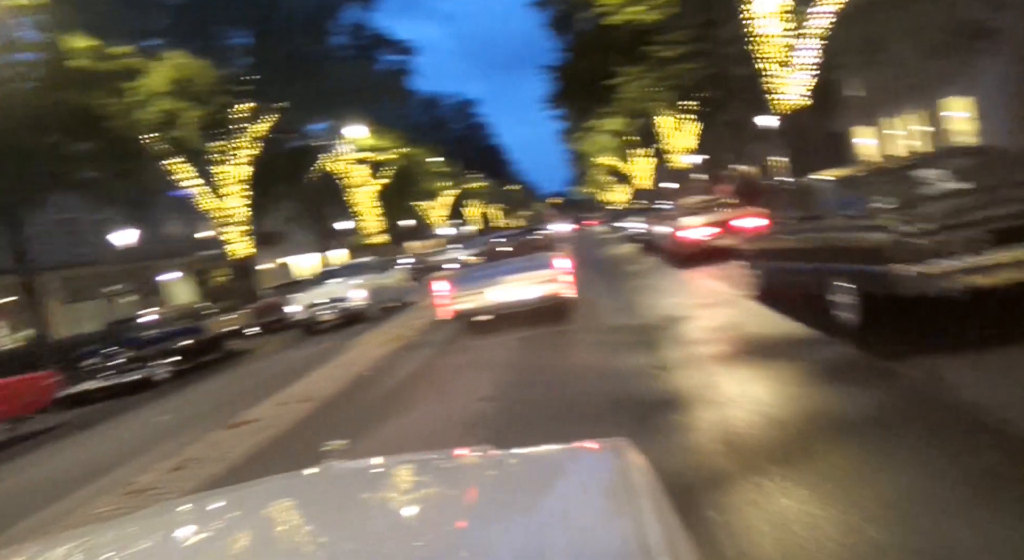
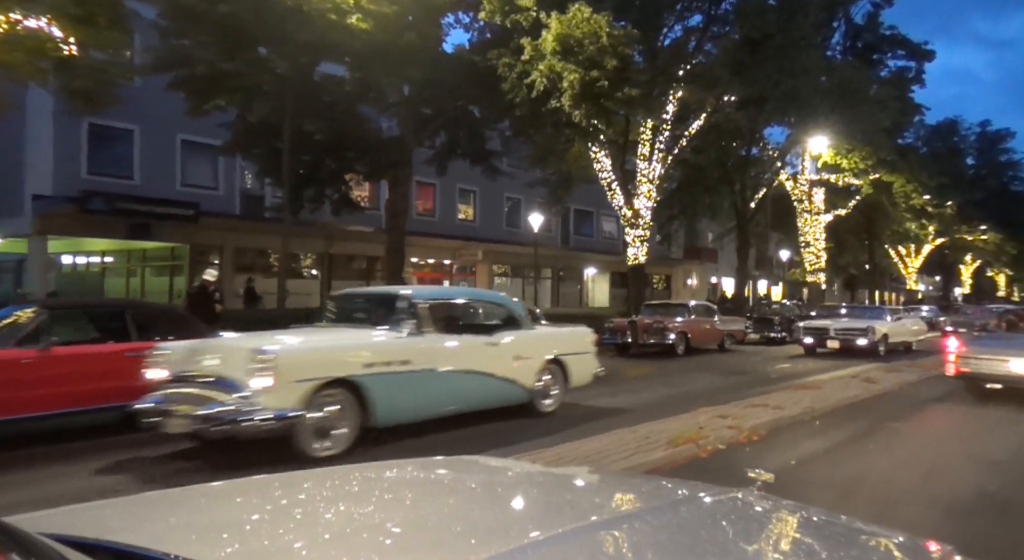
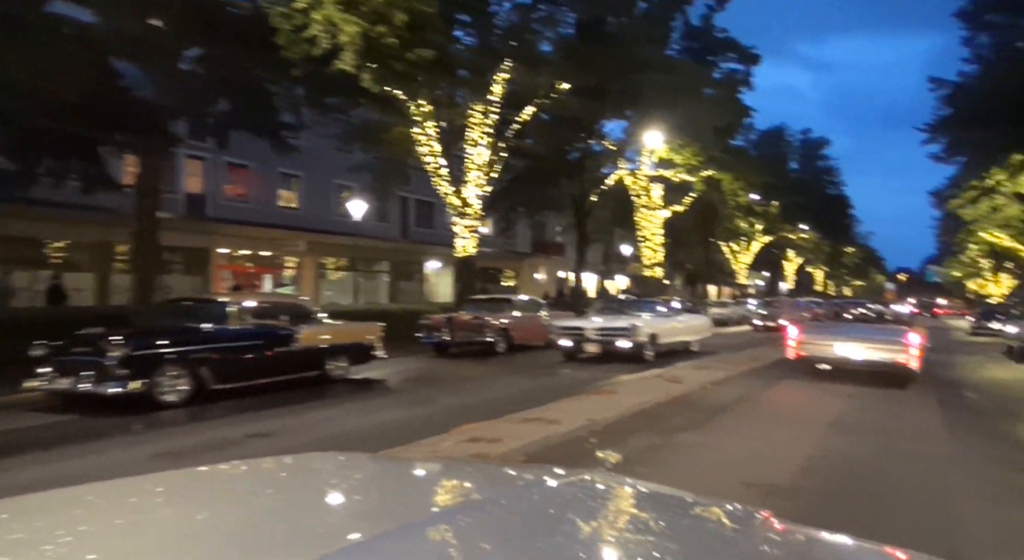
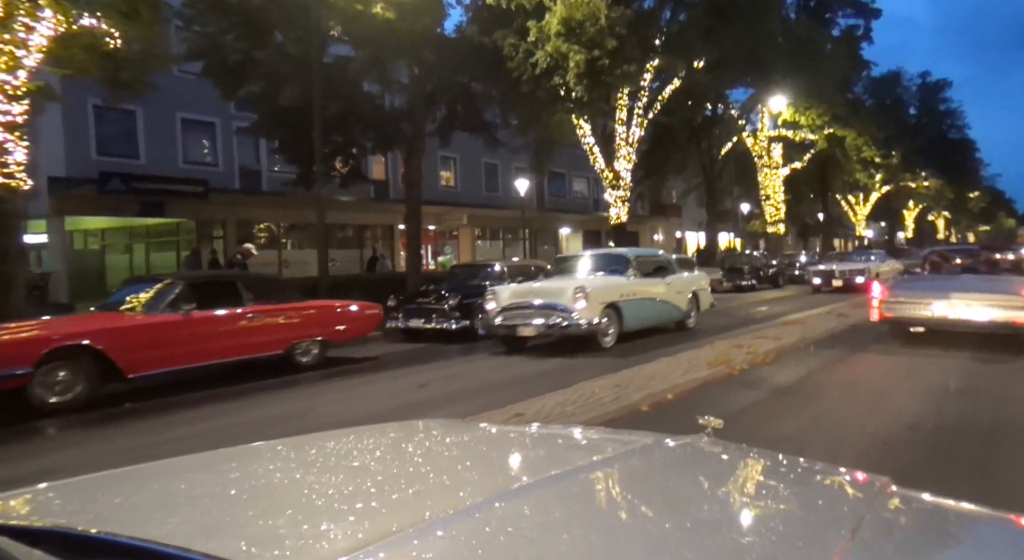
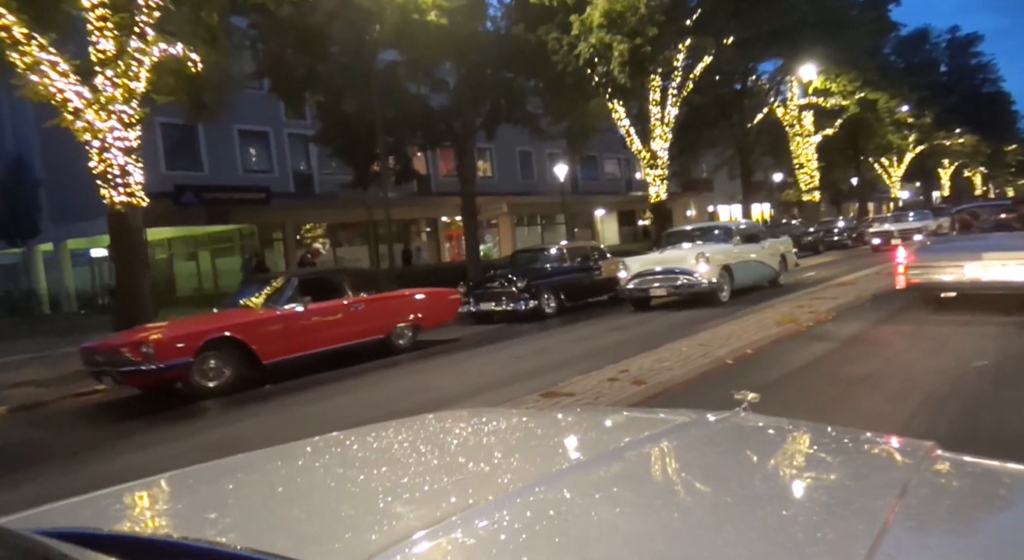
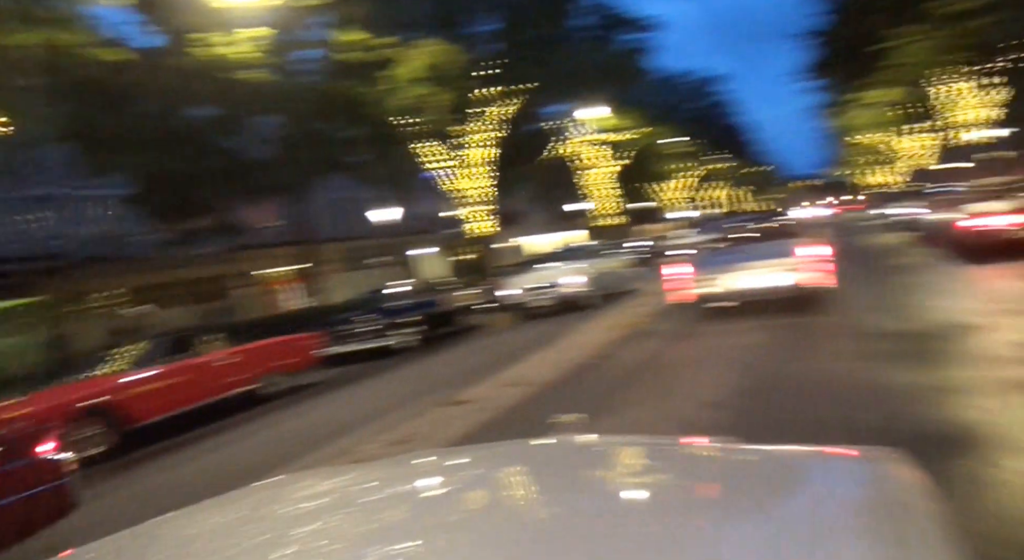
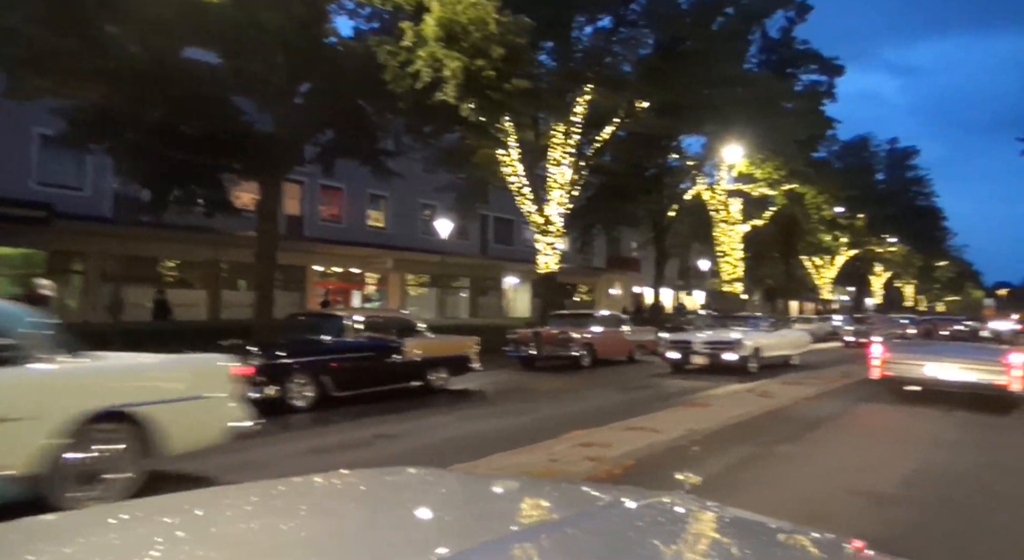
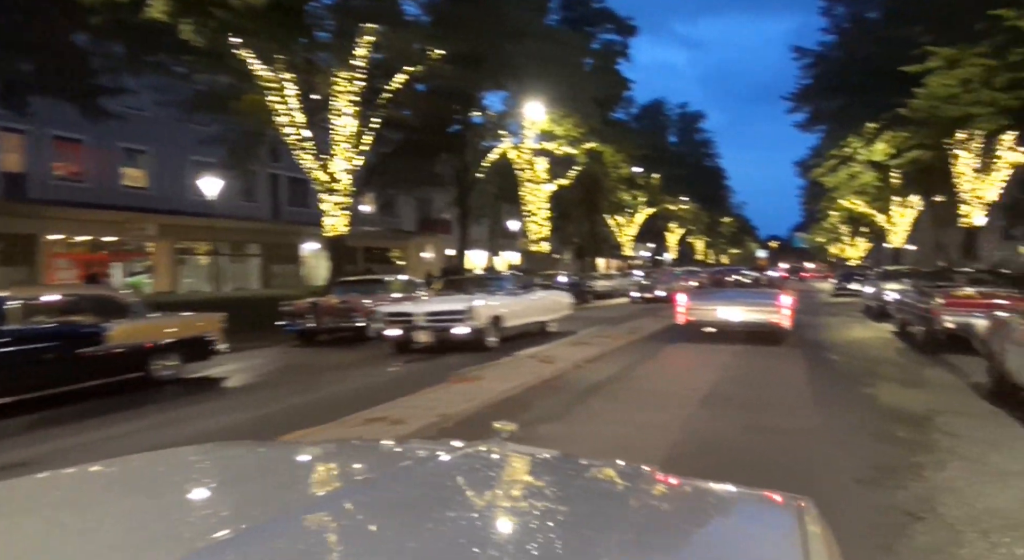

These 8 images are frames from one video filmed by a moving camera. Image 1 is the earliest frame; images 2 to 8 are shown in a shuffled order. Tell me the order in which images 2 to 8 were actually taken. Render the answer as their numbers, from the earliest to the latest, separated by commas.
6, 5, 4, 2, 7, 3, 8
